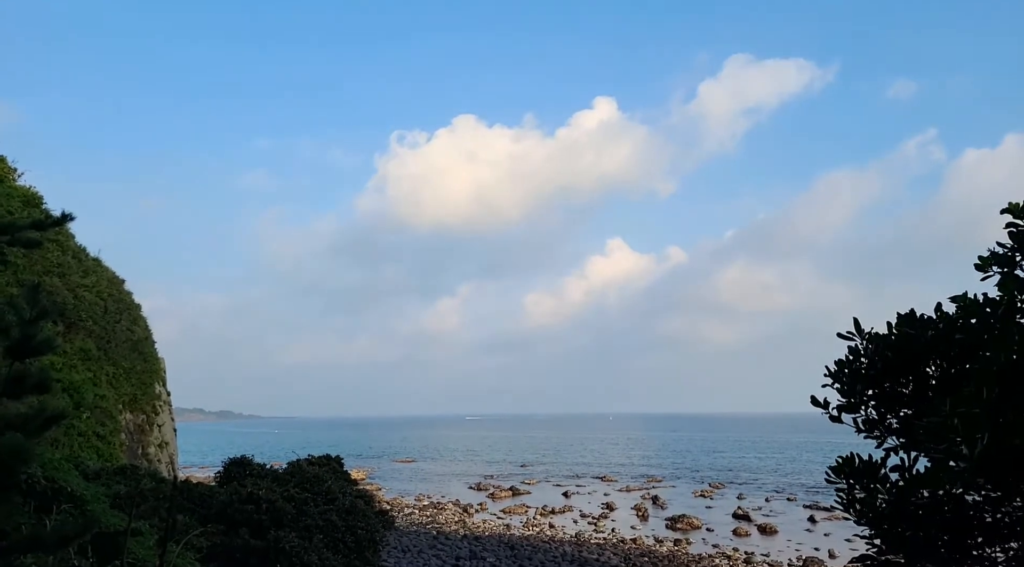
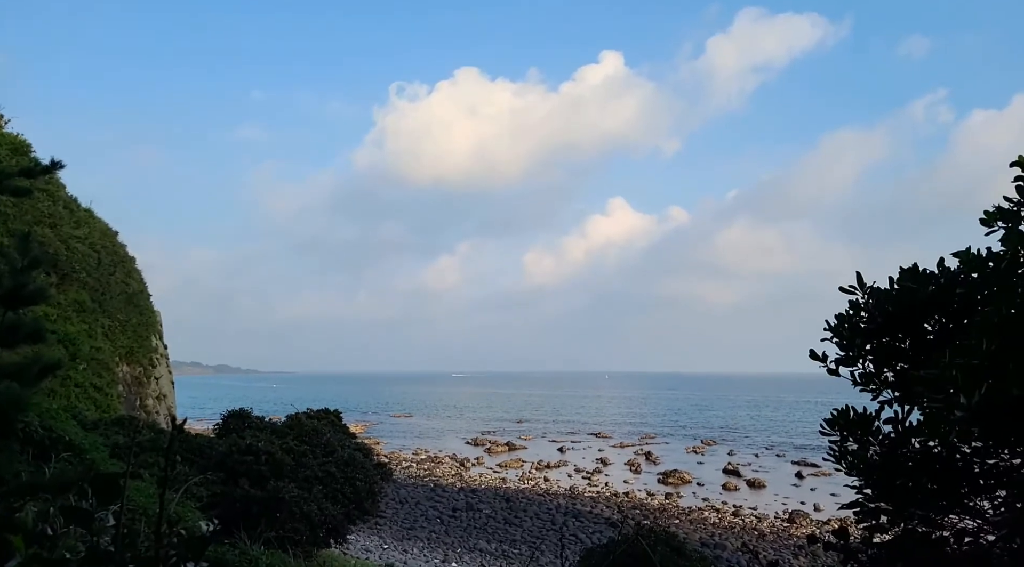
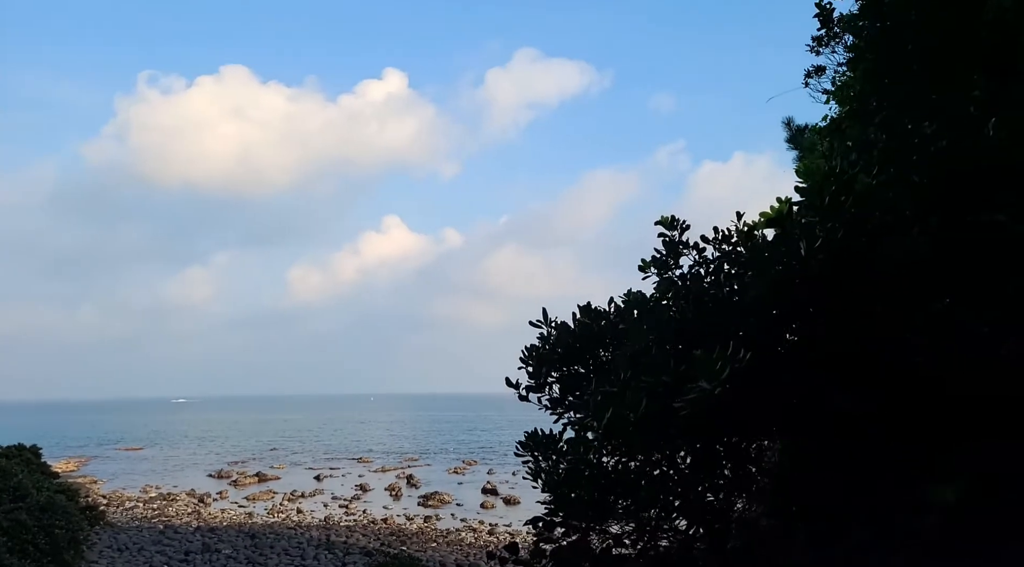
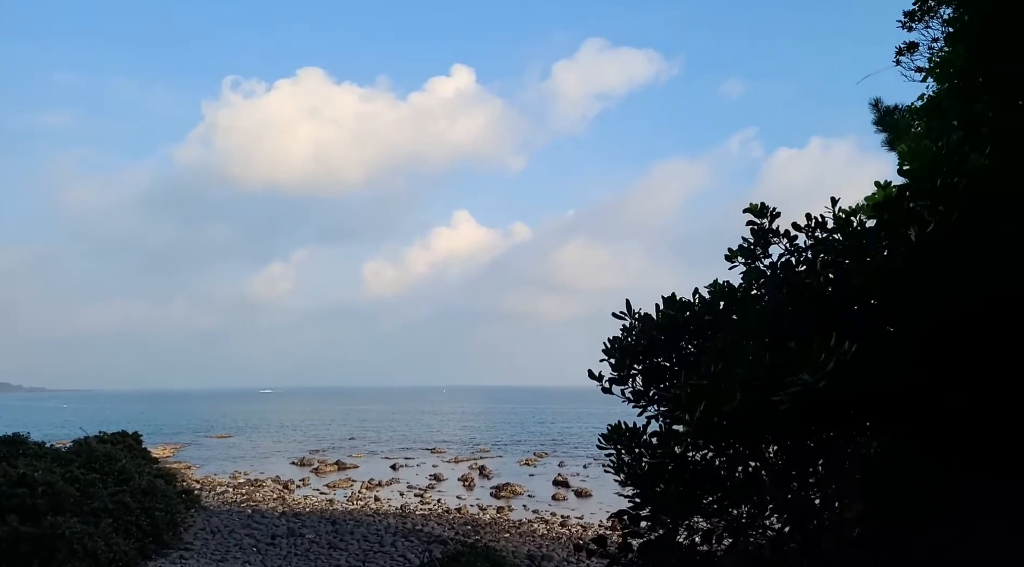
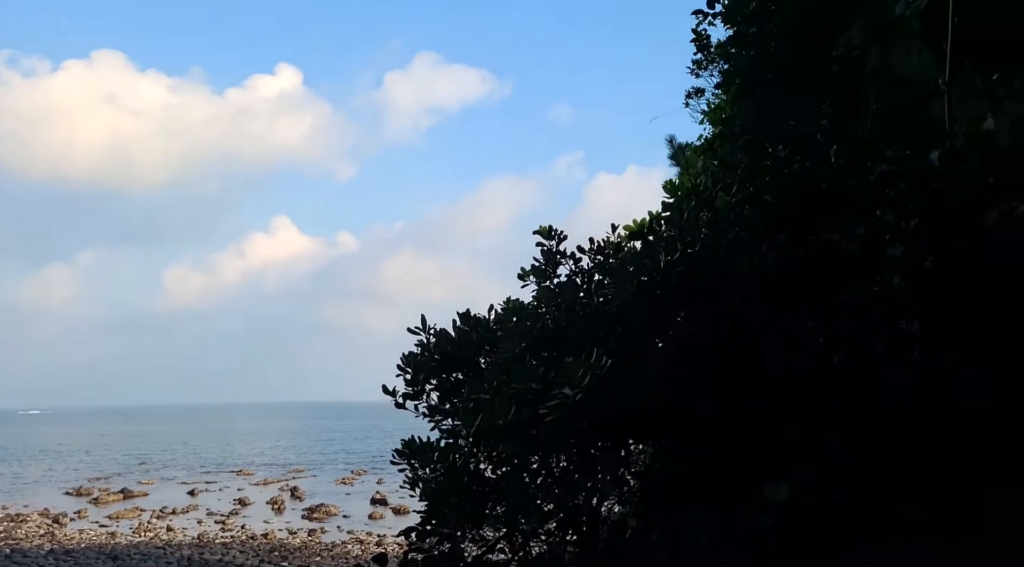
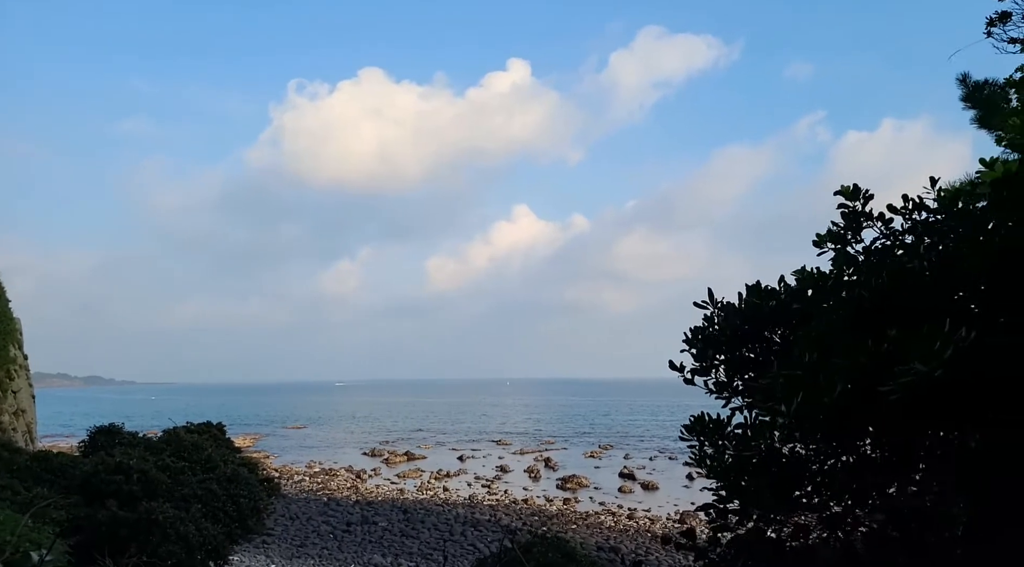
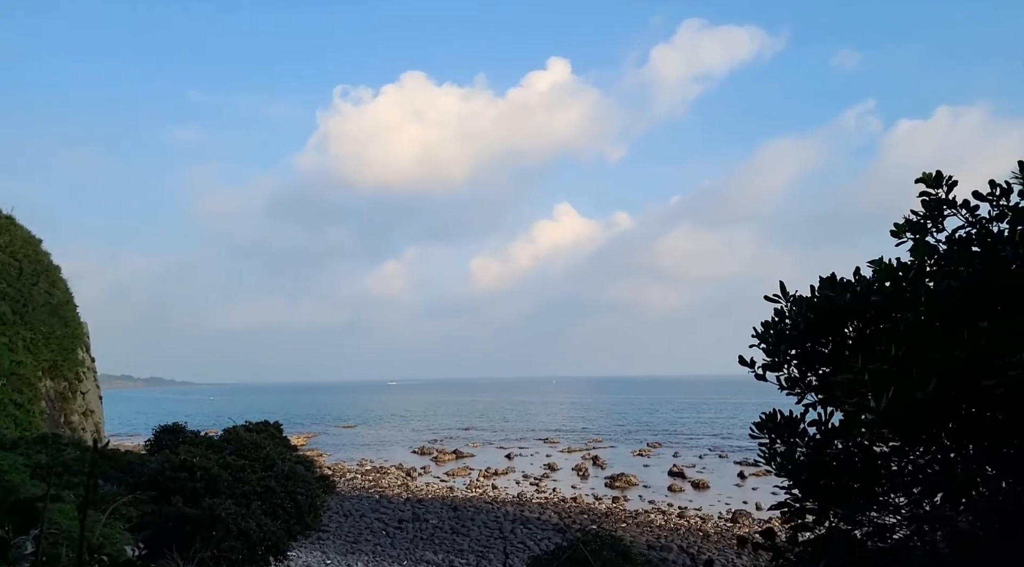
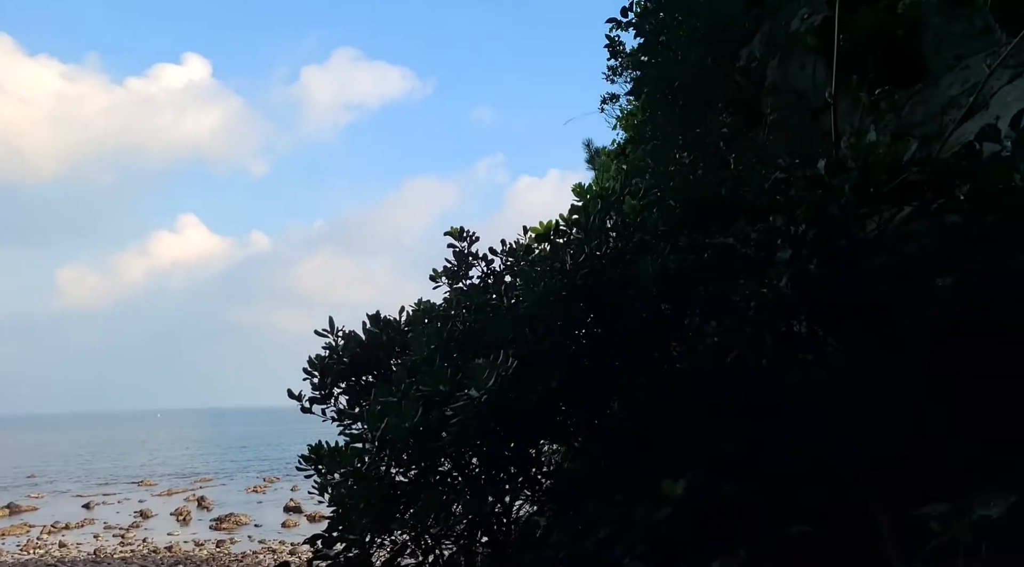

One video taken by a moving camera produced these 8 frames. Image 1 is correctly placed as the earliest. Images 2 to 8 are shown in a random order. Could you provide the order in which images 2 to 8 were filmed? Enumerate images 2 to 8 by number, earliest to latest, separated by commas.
2, 7, 6, 4, 3, 5, 8
